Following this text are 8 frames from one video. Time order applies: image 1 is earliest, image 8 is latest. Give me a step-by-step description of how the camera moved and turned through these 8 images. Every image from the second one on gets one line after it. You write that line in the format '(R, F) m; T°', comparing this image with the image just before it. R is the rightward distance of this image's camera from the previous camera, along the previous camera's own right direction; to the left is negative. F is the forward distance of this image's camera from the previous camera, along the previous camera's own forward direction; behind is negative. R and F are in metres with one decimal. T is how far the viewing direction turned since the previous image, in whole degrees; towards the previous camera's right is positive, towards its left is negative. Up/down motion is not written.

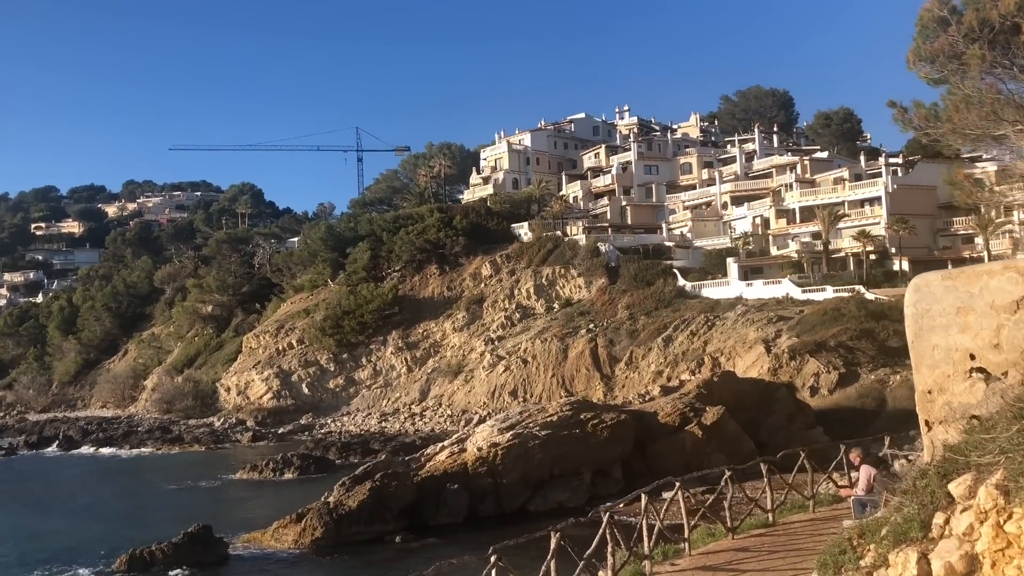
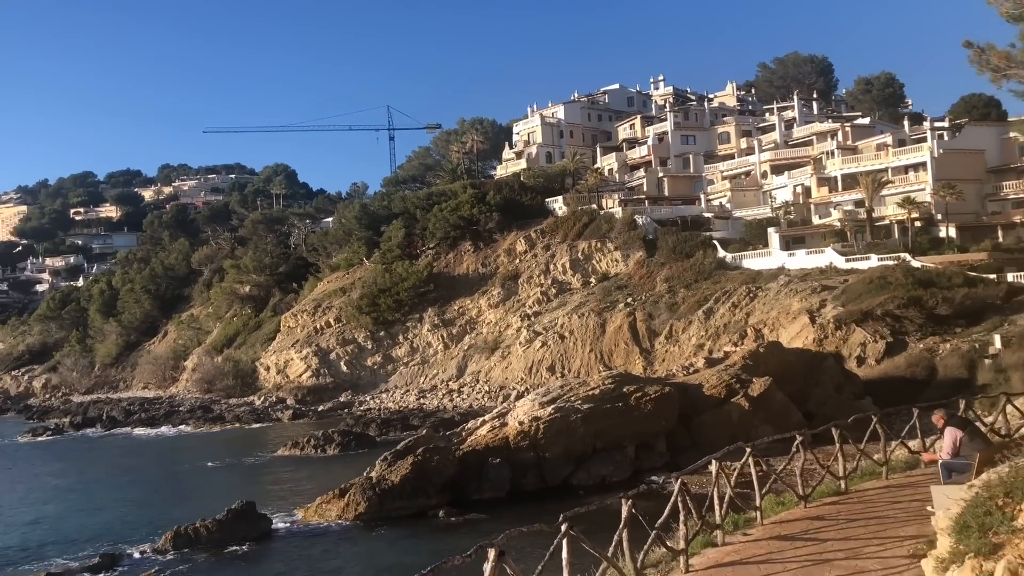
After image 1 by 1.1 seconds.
(-0.1, +0.4) m; -2°
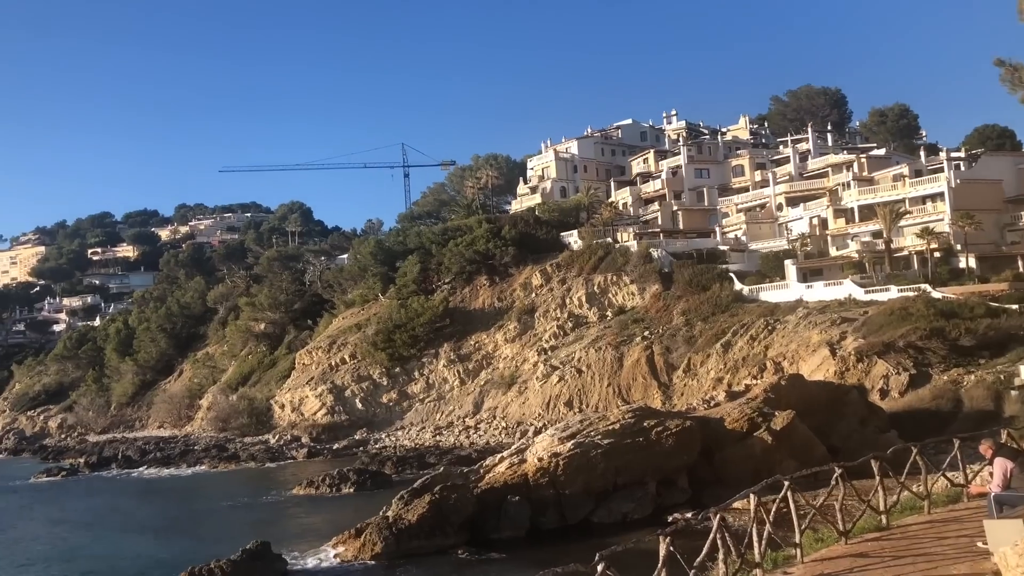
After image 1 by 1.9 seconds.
(-0.1, +0.2) m; -1°
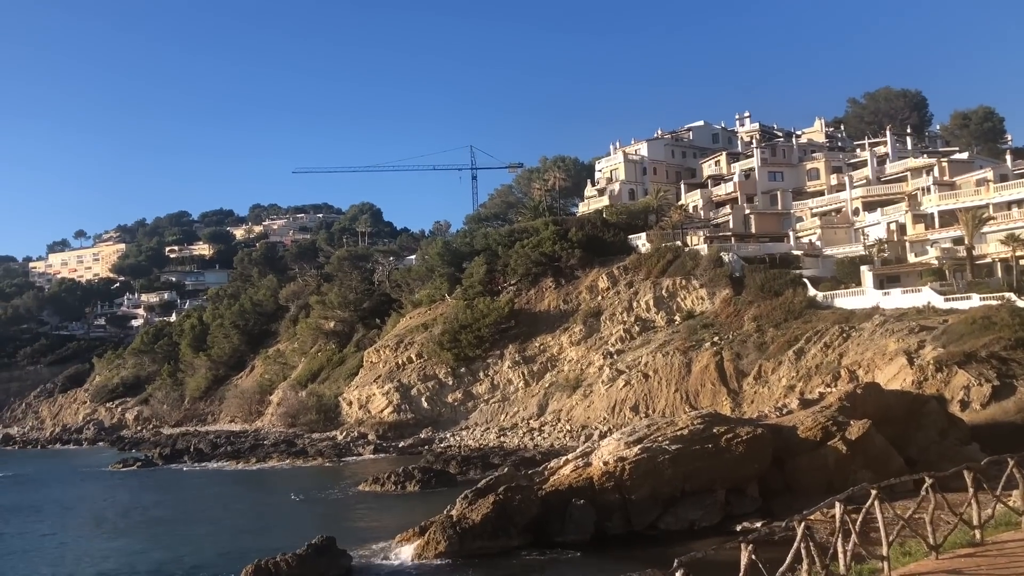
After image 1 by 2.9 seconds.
(0.0, +0.2) m; -4°
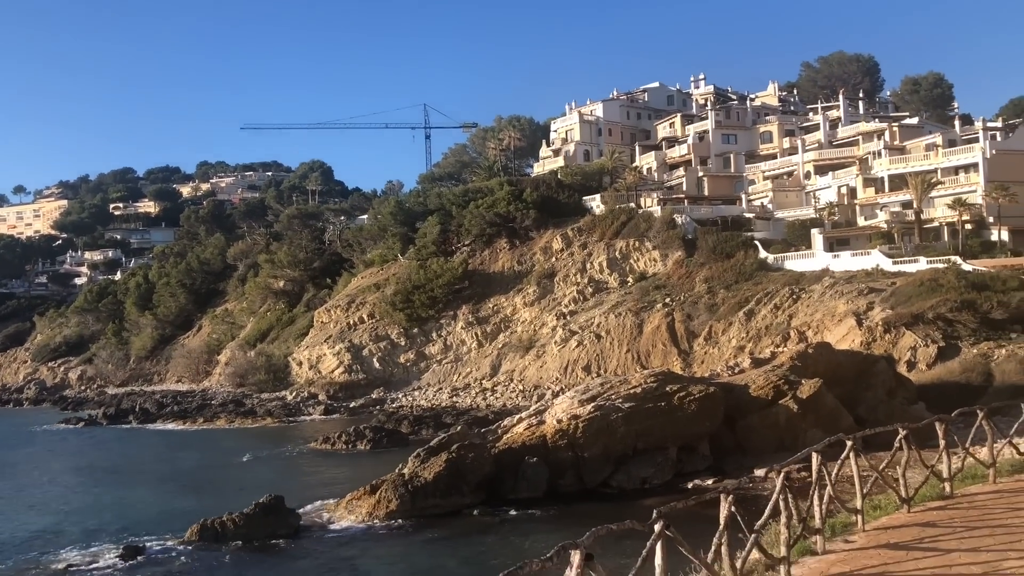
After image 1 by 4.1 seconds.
(0.0, +0.4) m; +3°
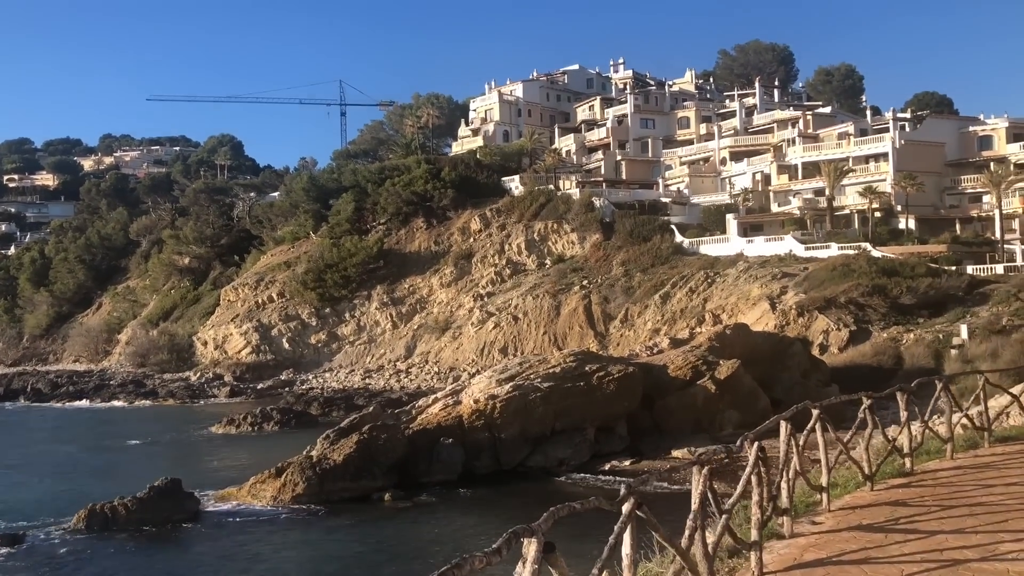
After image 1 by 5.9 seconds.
(0.0, +0.8) m; +5°
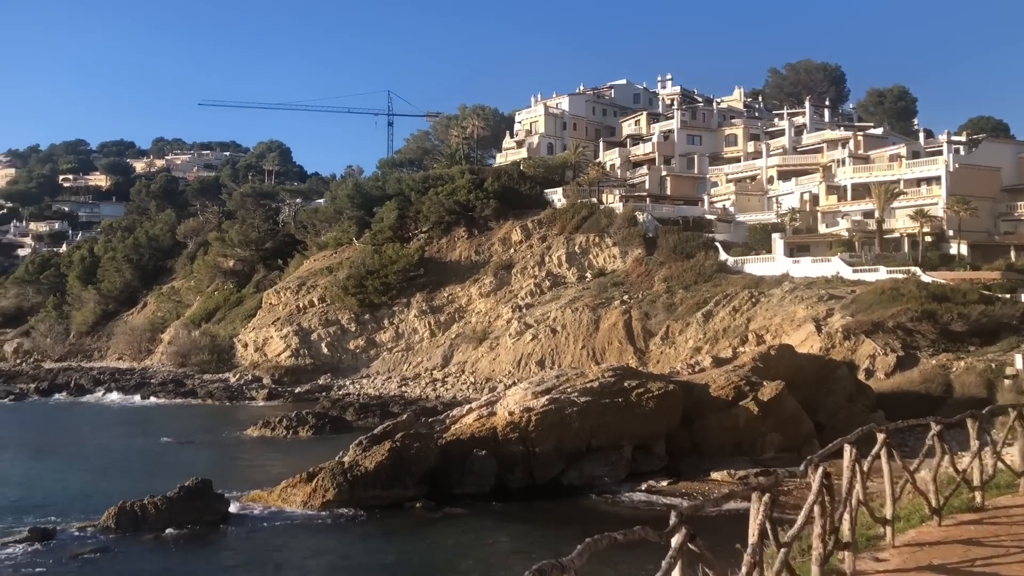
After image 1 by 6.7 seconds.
(0.0, +0.3) m; -2°
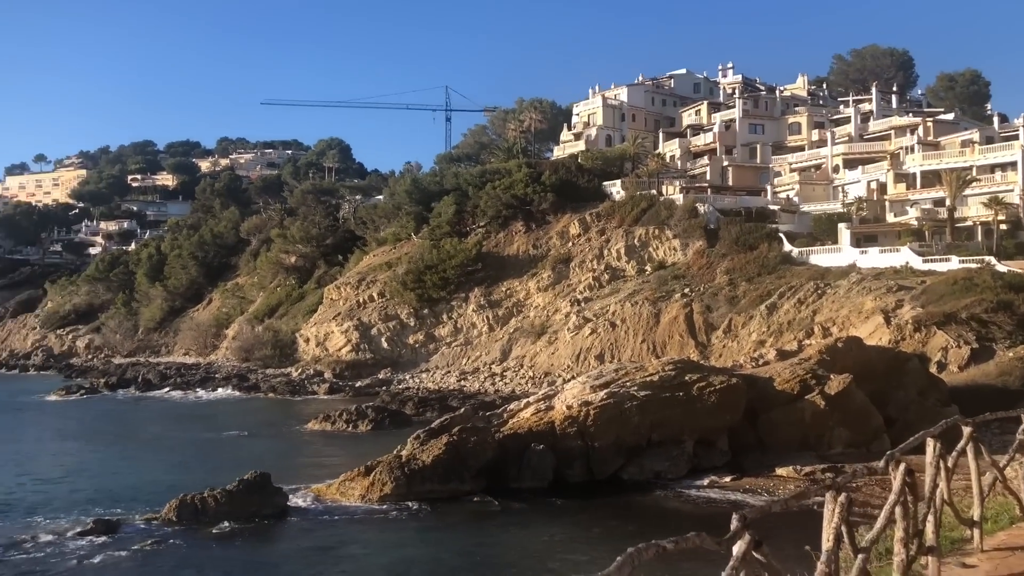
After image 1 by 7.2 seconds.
(0.0, +0.3) m; -4°
